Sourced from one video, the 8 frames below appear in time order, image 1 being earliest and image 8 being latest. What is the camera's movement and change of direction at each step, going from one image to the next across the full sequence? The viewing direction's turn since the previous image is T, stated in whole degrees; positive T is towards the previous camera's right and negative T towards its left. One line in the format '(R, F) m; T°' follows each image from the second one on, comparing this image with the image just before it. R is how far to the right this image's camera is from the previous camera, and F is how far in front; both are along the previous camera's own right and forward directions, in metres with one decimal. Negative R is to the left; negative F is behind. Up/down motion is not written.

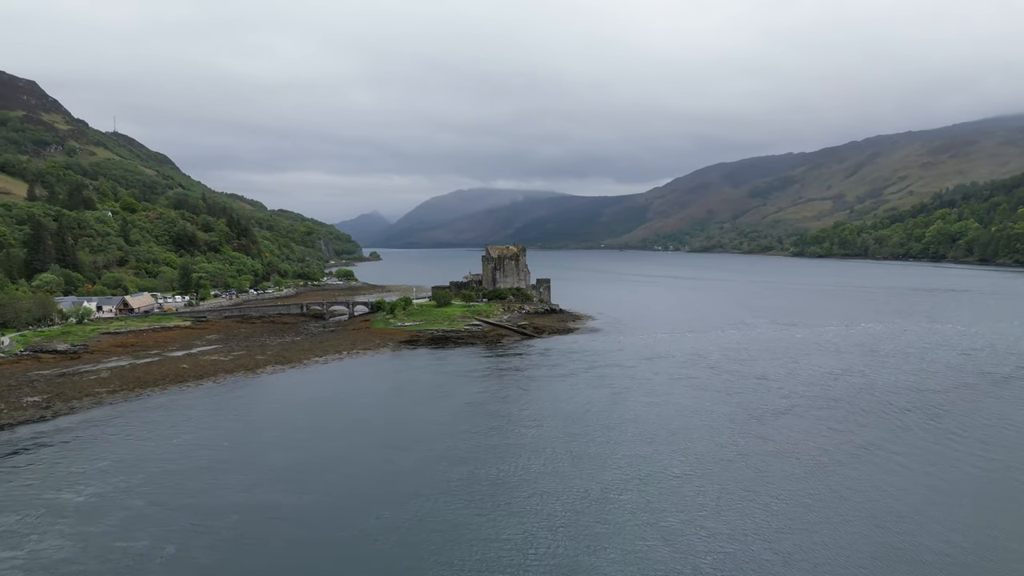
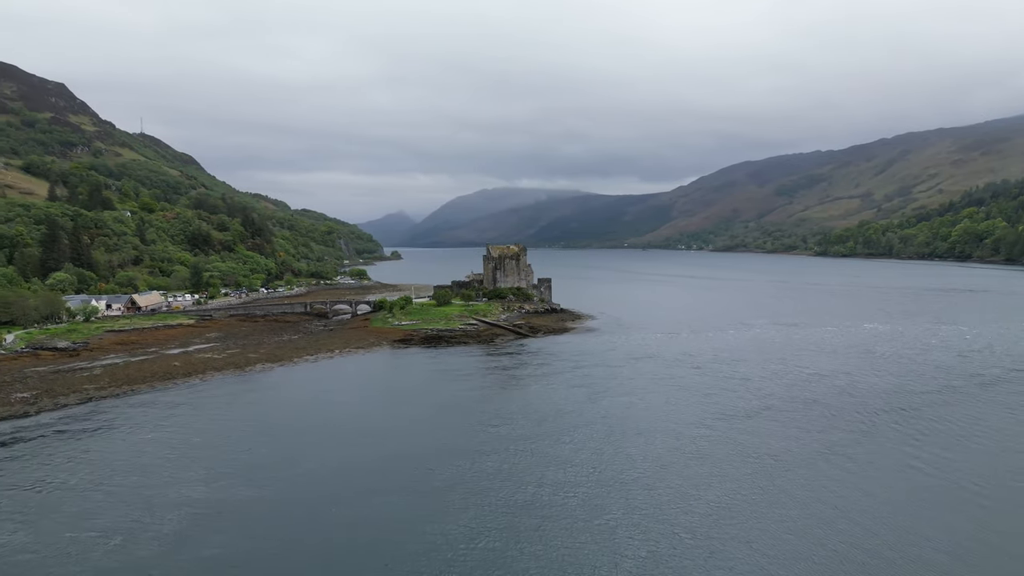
(+2.0, -0.2) m; -1°
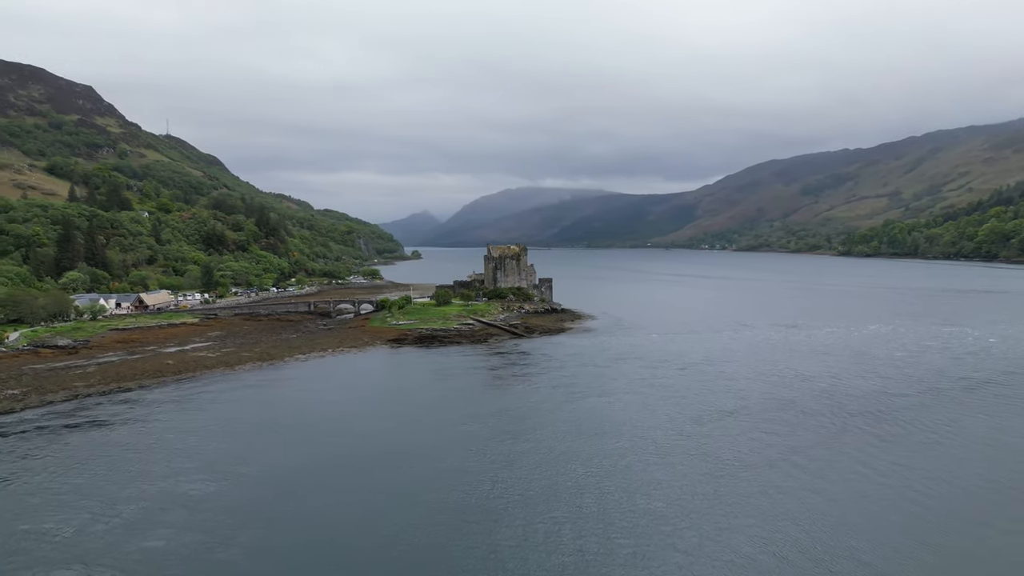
(+2.0, -0.1) m; -1°
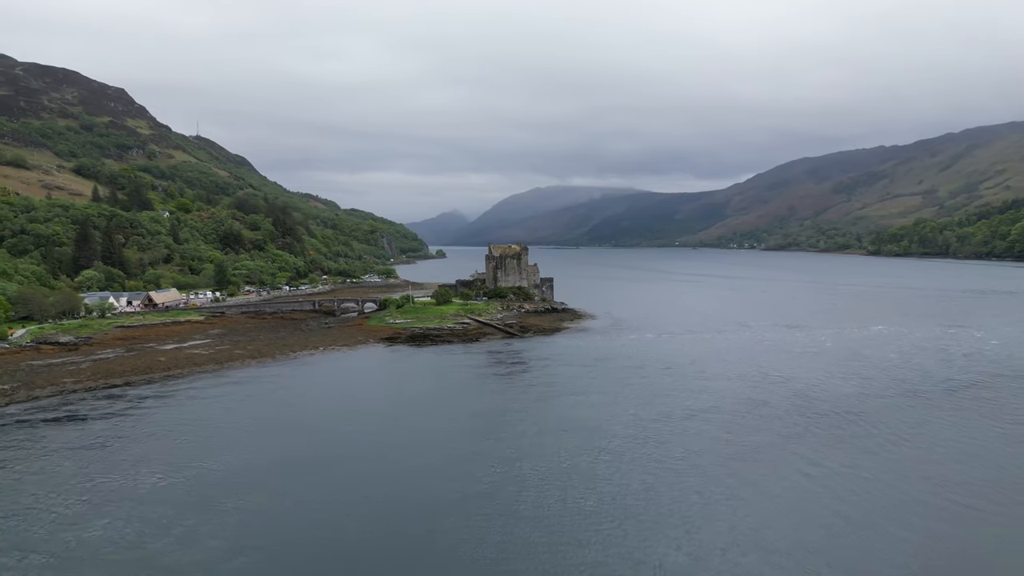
(+2.4, -0.2) m; -2°
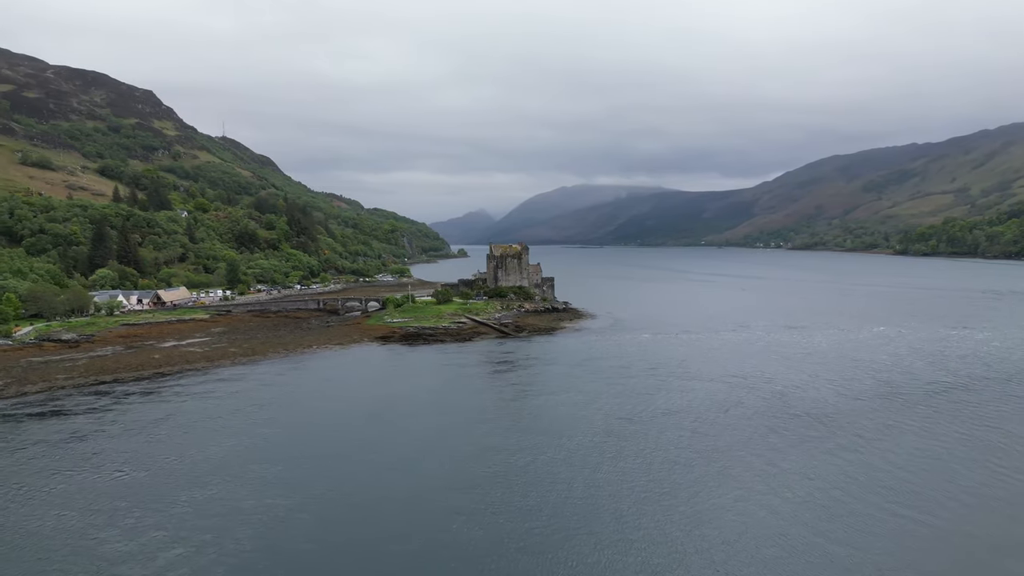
(+2.1, -0.2) m; -2°
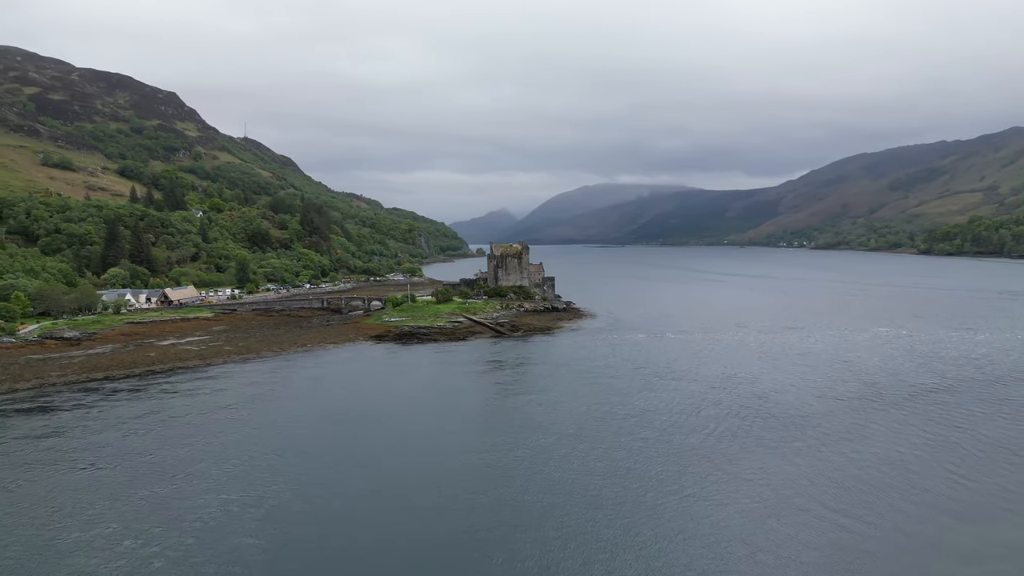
(+1.9, -0.2) m; -1°
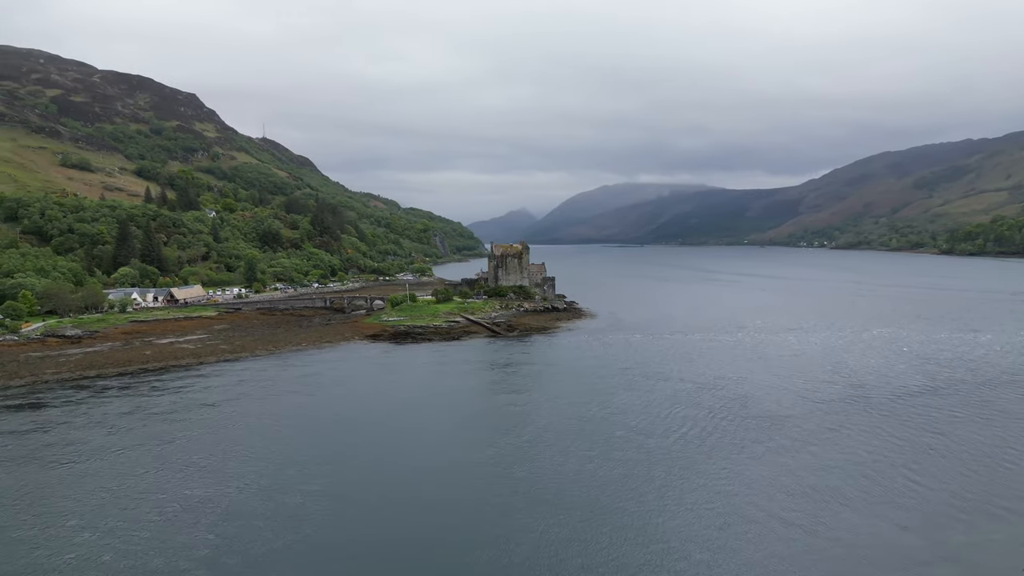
(+1.6, -0.1) m; -1°
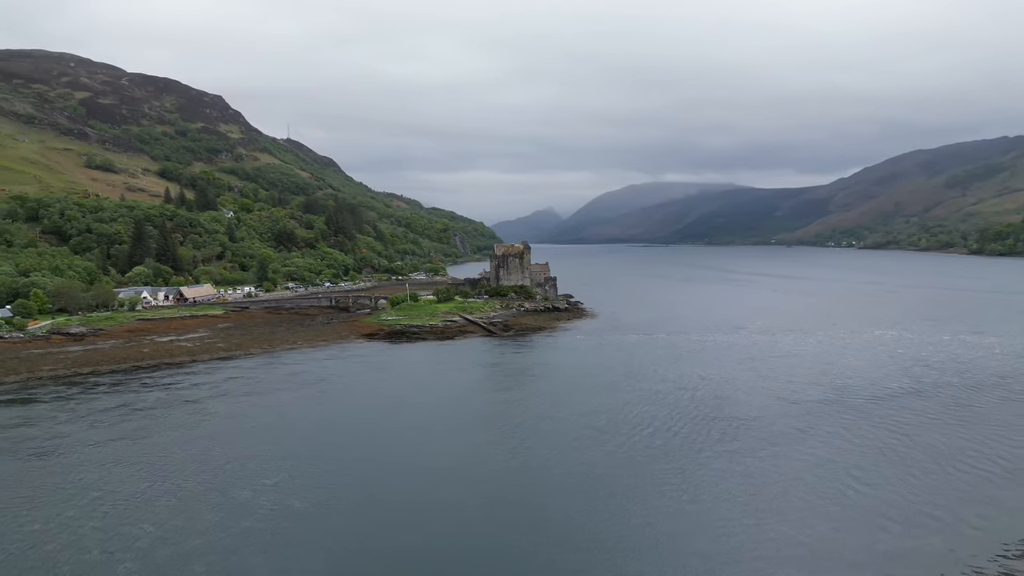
(+2.2, -0.2) m; -2°
